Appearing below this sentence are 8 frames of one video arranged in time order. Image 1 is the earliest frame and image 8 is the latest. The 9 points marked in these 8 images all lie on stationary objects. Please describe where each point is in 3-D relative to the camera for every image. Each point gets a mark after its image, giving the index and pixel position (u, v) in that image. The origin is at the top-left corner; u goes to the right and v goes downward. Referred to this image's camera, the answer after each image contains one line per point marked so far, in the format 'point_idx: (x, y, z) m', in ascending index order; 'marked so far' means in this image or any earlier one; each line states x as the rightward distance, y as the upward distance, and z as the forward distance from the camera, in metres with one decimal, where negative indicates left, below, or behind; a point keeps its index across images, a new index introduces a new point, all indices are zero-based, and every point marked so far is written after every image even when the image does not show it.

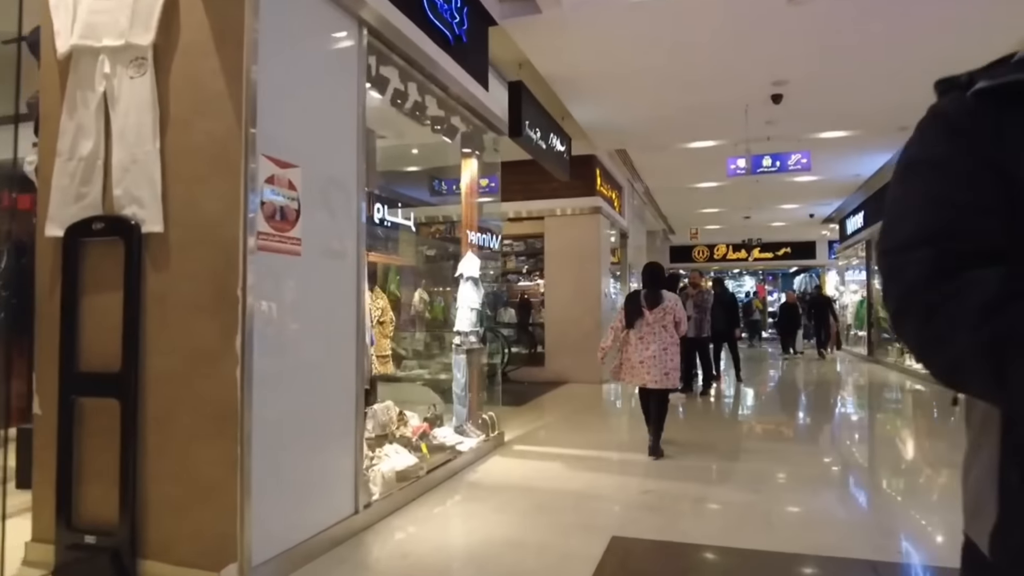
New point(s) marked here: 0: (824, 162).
0: (+4.1, +1.7, +9.1) m
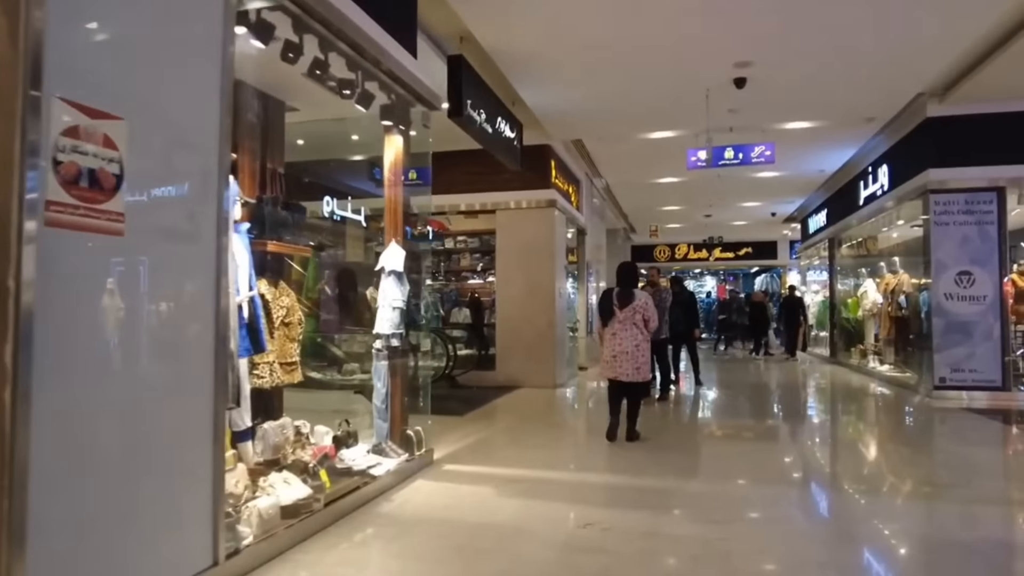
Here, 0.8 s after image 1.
0: (+3.5, +1.7, +8.7) m
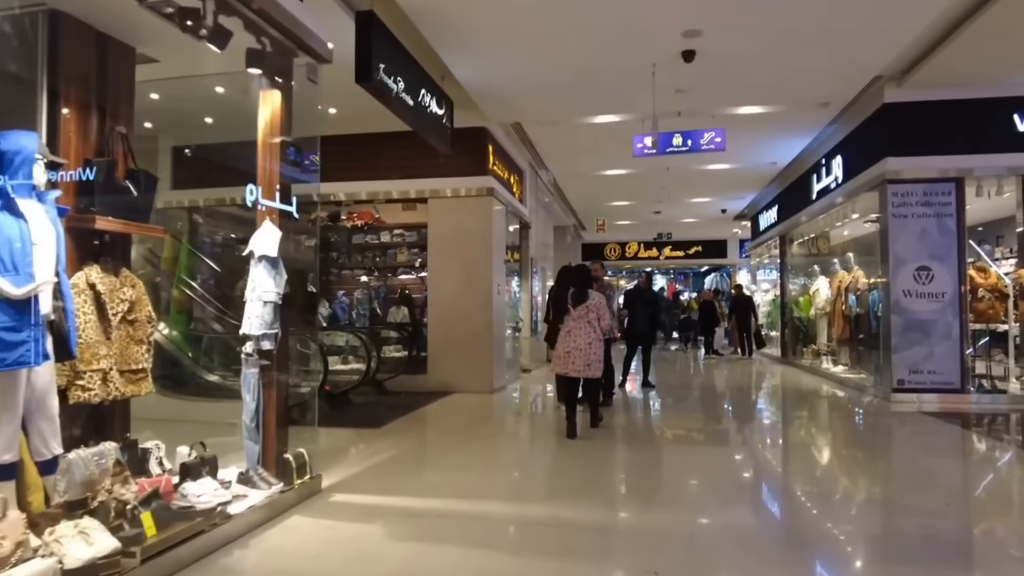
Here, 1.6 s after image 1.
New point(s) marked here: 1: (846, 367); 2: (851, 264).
0: (+2.7, +1.7, +8.2) m
1: (+4.2, -1.0, +8.5) m
2: (+4.2, +0.3, +8.5) m
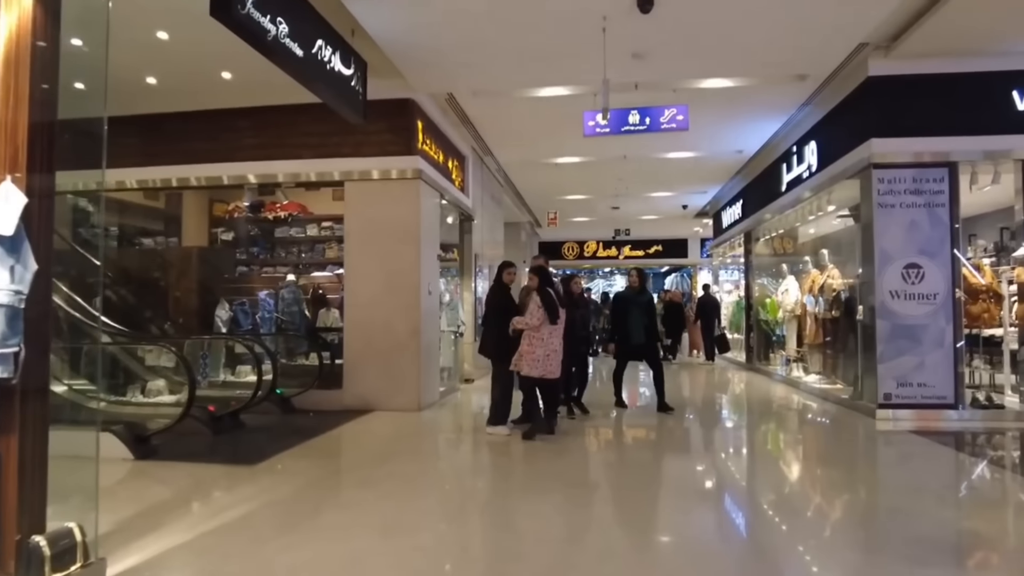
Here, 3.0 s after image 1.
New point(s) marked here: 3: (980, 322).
0: (+2.0, +1.7, +7.4) m
1: (+3.5, -1.0, +7.7) m
2: (+3.5, +0.3, +7.7) m
3: (+3.8, -0.3, +5.7) m
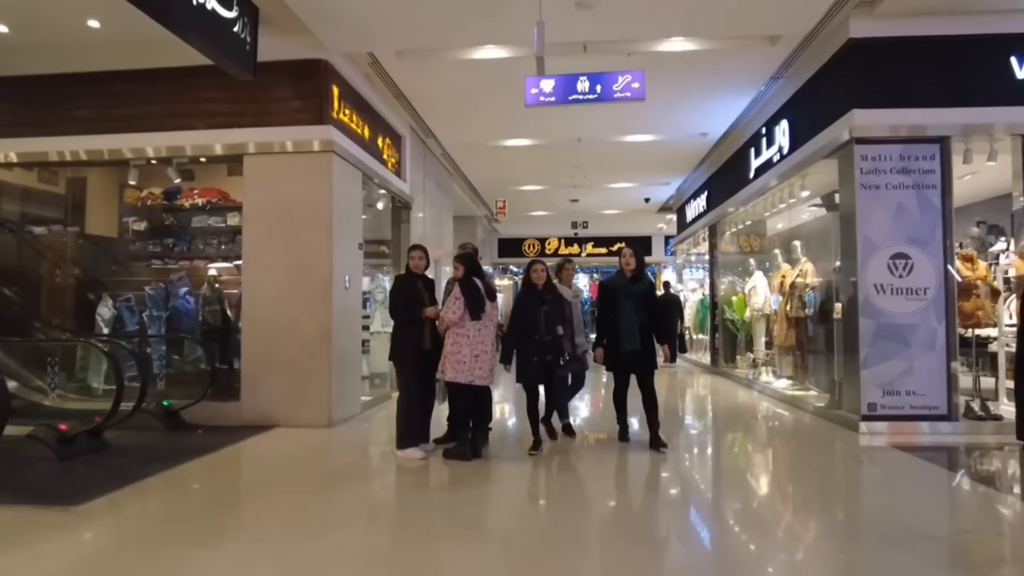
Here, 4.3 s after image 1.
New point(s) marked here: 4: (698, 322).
0: (+1.5, +1.8, +6.6) m
1: (+2.9, -1.0, +7.0) m
2: (+2.9, +0.3, +7.0) m
3: (+3.3, -0.2, +5.0) m
4: (+3.0, -0.6, +11.2) m
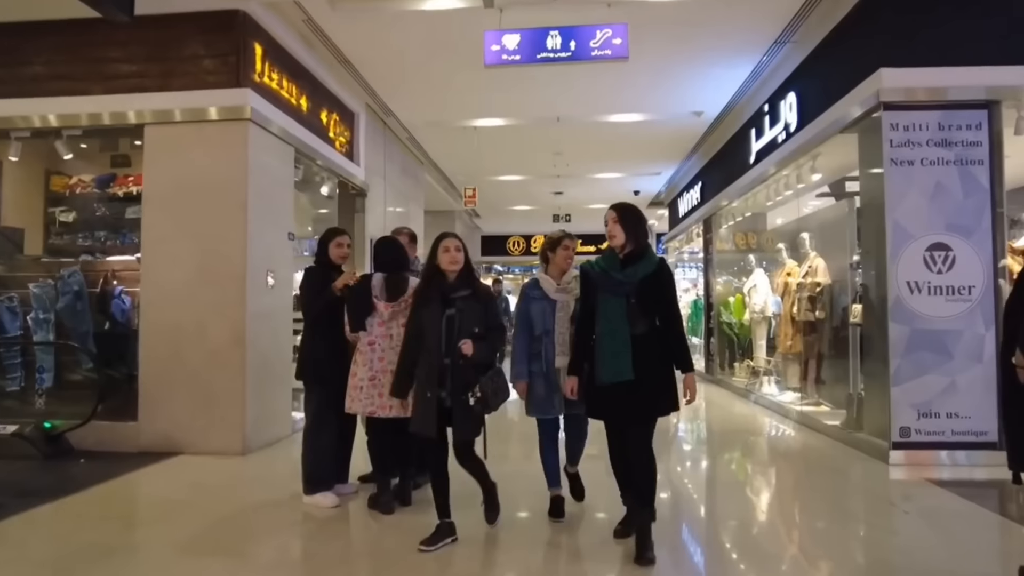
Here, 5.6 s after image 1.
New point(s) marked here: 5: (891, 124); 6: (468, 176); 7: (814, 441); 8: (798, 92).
0: (+1.2, +1.8, +5.7) m
1: (+2.6, -1.0, +6.1) m
2: (+2.6, +0.3, +6.1) m
3: (+3.0, -0.2, +4.1) m
4: (+2.7, -0.6, +10.3) m
5: (+2.2, +1.0, +4.1) m
6: (-0.6, +1.6, +9.9) m
7: (+2.3, -1.1, +5.2) m
8: (+2.3, +1.6, +5.5) m
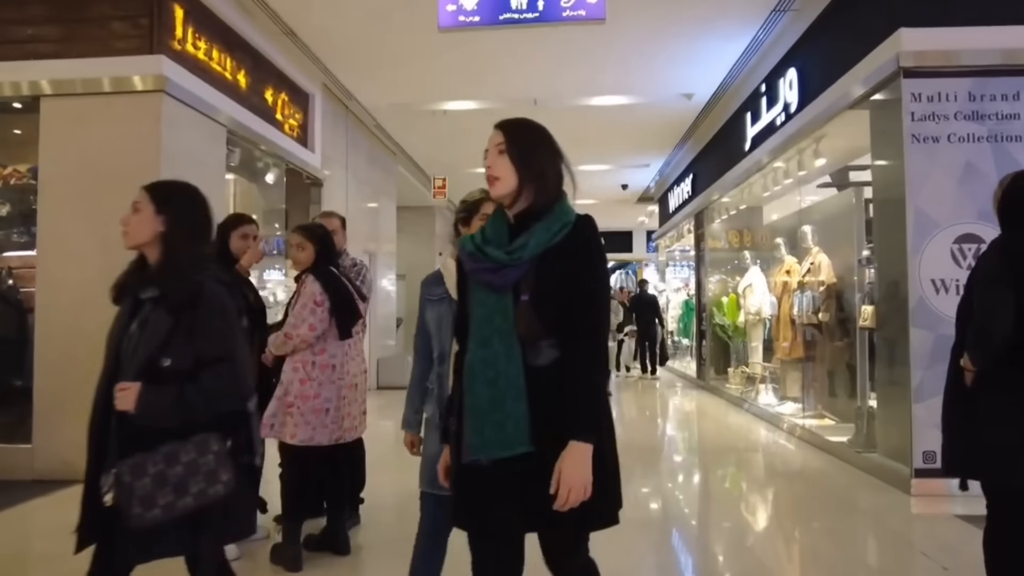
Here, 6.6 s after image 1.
0: (+0.9, +1.8, +5.1) m
1: (+2.3, -1.0, +5.5) m
2: (+2.3, +0.3, +5.5) m
3: (+2.8, -0.2, +3.5) m
4: (+2.4, -0.6, +9.8) m
5: (+2.0, +1.0, +3.5) m
6: (-0.9, +1.6, +9.2) m
7: (+2.0, -1.1, +4.6) m
8: (+2.0, +1.6, +4.9) m
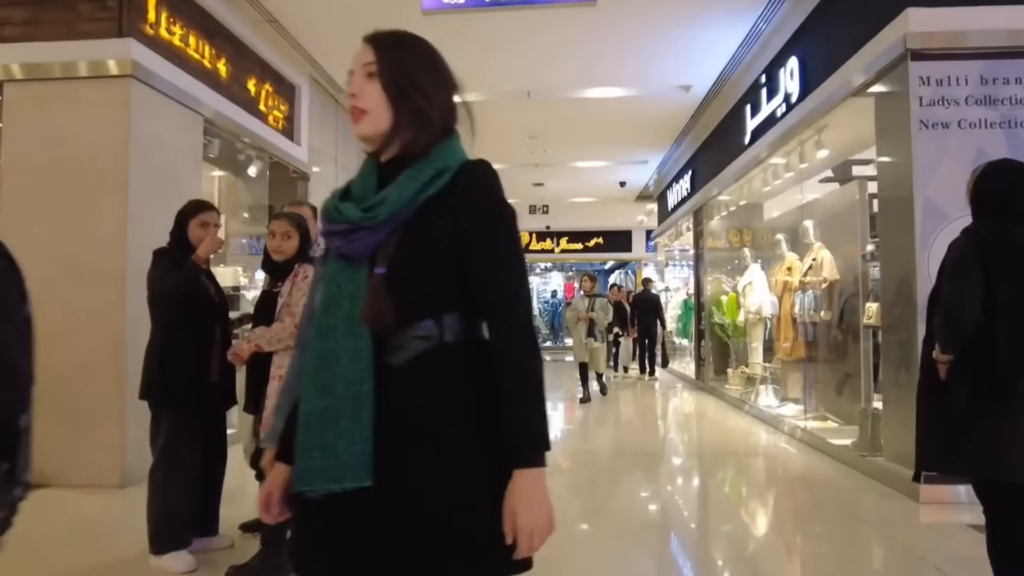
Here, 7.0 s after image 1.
0: (+0.9, +1.8, +4.9) m
1: (+2.3, -0.9, +5.3) m
2: (+2.3, +0.4, +5.3) m
3: (+2.7, -0.2, +3.3) m
4: (+2.3, -0.5, +9.6) m
5: (+1.9, +1.0, +3.3) m
6: (-1.0, +1.6, +9.1) m
7: (+2.0, -1.1, +4.4) m
8: (+2.0, +1.6, +4.7) m
